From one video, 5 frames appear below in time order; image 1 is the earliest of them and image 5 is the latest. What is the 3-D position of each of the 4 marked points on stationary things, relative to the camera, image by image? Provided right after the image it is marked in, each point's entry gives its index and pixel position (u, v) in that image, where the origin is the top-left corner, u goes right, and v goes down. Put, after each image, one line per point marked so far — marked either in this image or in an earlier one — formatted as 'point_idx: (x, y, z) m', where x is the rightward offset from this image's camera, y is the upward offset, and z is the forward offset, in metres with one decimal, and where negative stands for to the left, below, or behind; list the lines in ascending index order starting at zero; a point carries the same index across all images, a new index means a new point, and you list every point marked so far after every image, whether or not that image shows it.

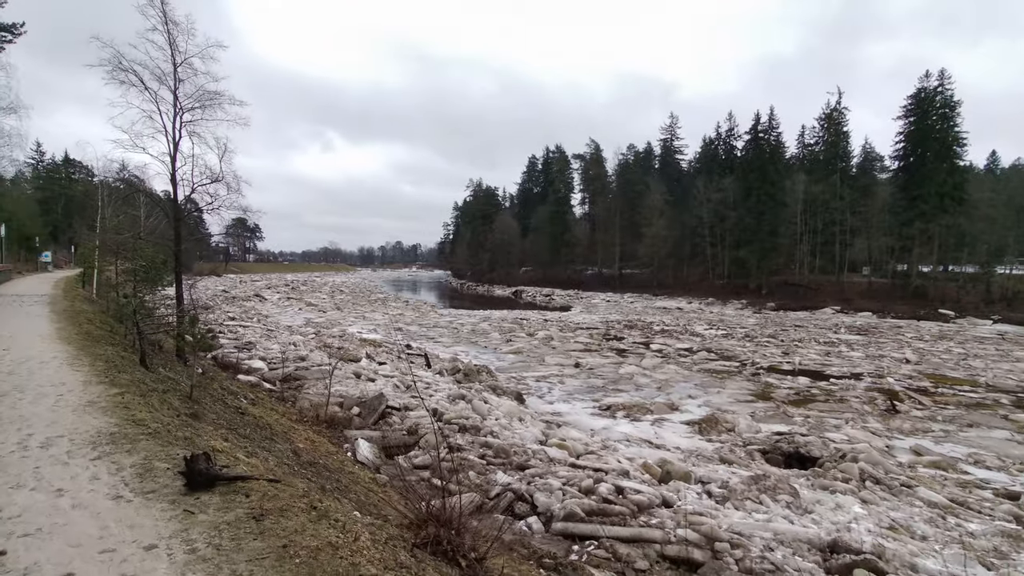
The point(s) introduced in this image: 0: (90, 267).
0: (-12.8, +0.6, +15.9) m
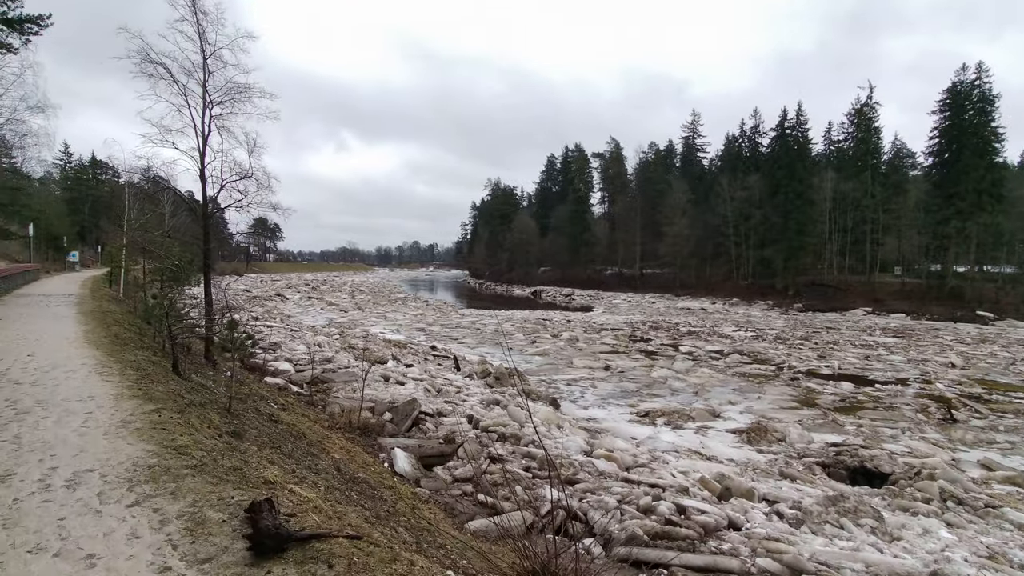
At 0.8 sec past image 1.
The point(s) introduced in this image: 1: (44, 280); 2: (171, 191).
0: (-11.9, +0.6, +15.8) m
1: (-16.8, +0.3, +18.8) m
2: (-6.7, +1.9, +10.4) m
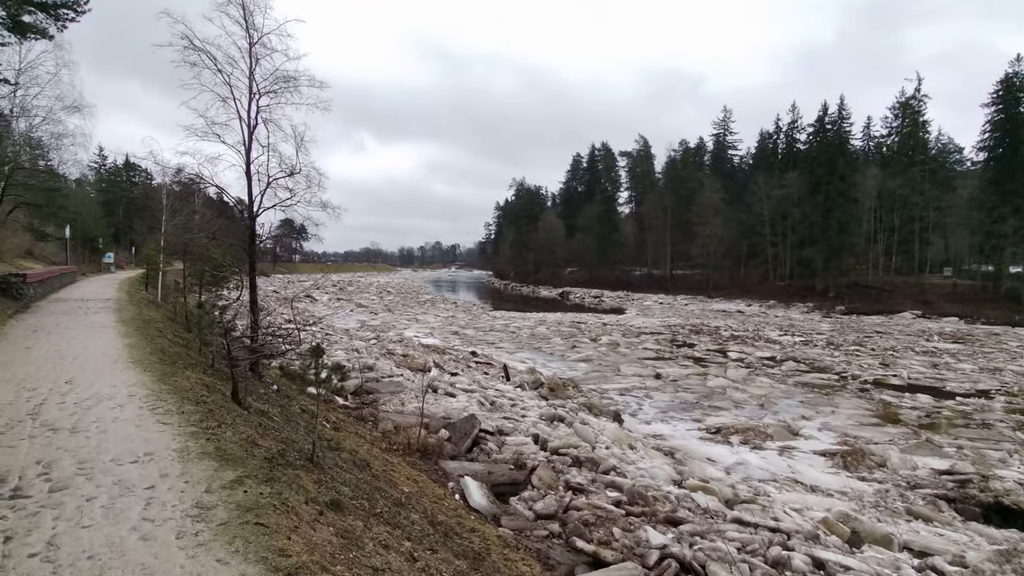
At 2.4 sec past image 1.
0: (-10.6, +0.6, +15.5) m
1: (-15.4, +0.2, +18.6) m
2: (-5.6, +1.8, +9.8) m
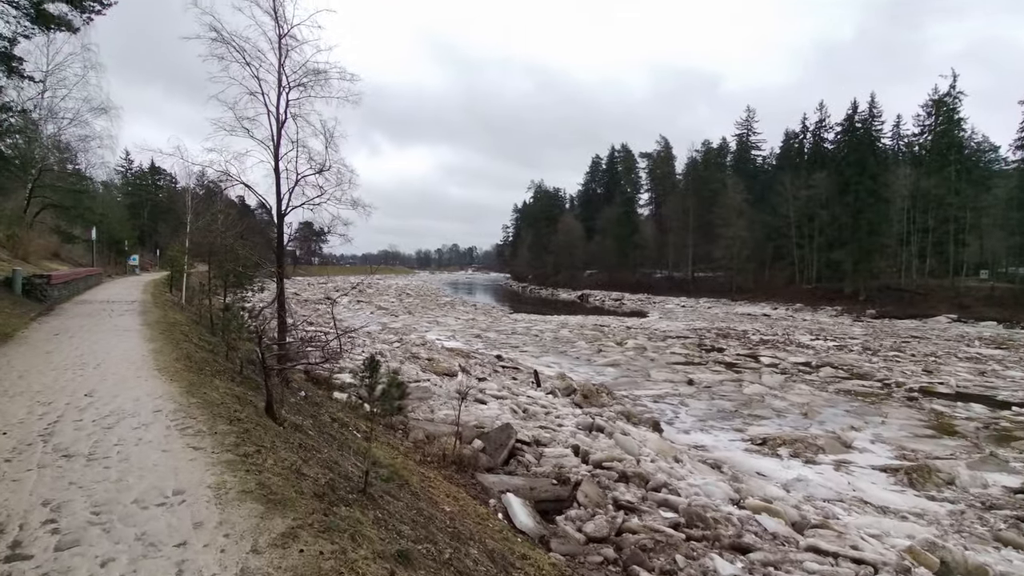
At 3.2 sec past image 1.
0: (-9.8, +0.5, +15.4) m
1: (-14.5, +0.1, +18.7) m
2: (-5.0, +1.8, +9.5) m
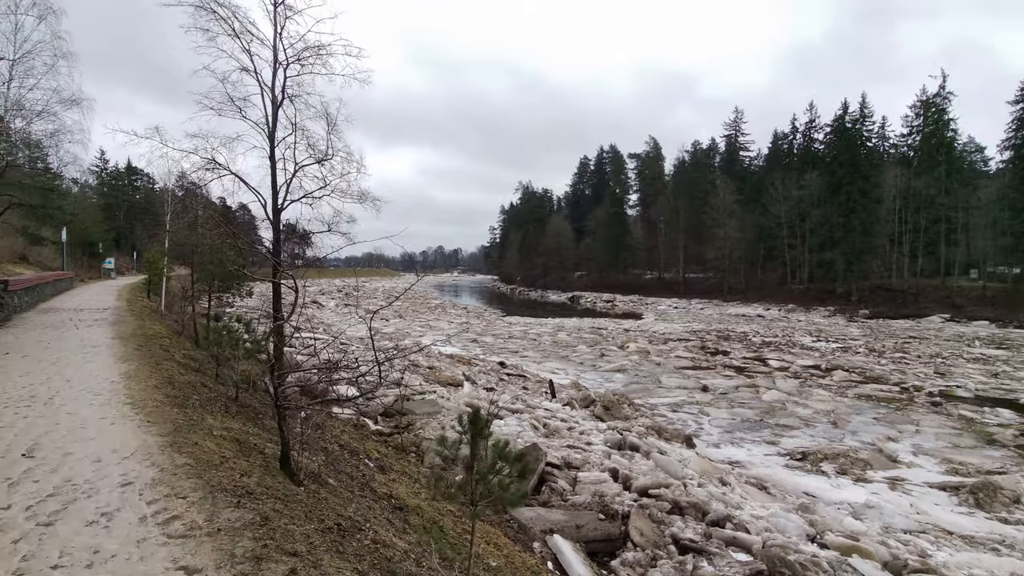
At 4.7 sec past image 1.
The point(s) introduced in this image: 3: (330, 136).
0: (-9.7, +0.4, +14.2) m
1: (-14.4, 0.0, +17.4) m
2: (-4.7, +1.7, +8.6) m
3: (-2.3, +1.9, +6.6) m
